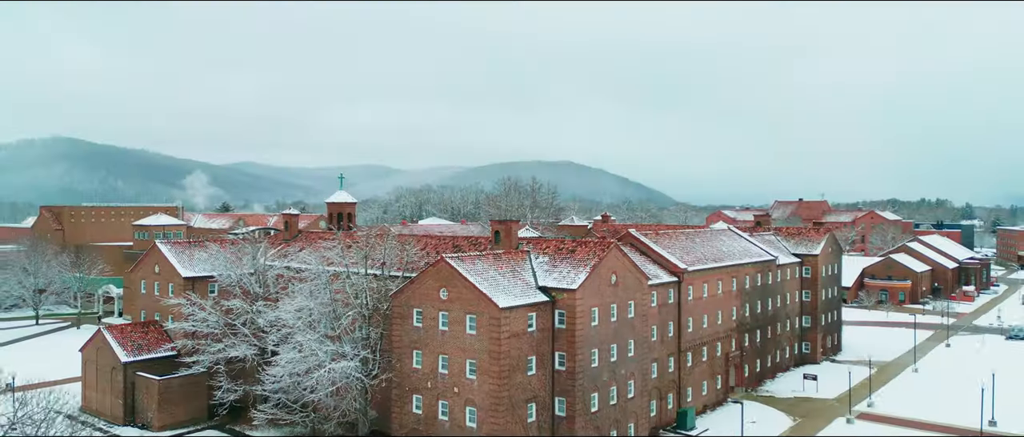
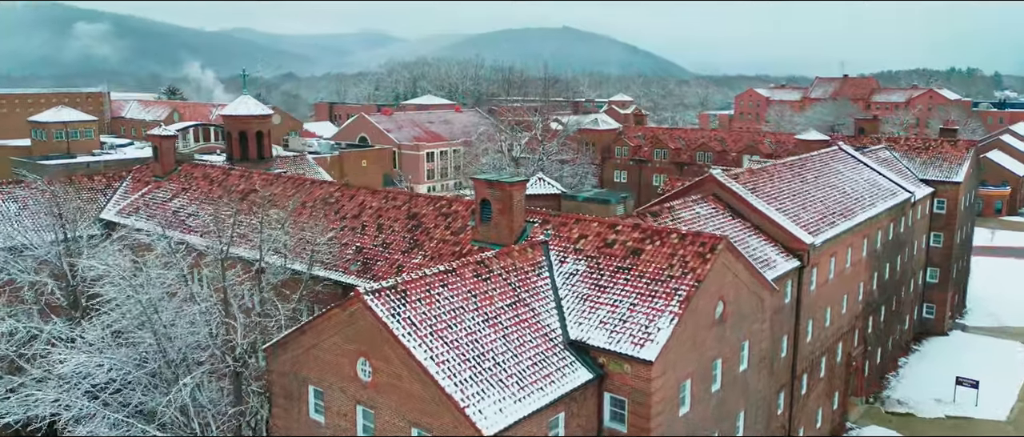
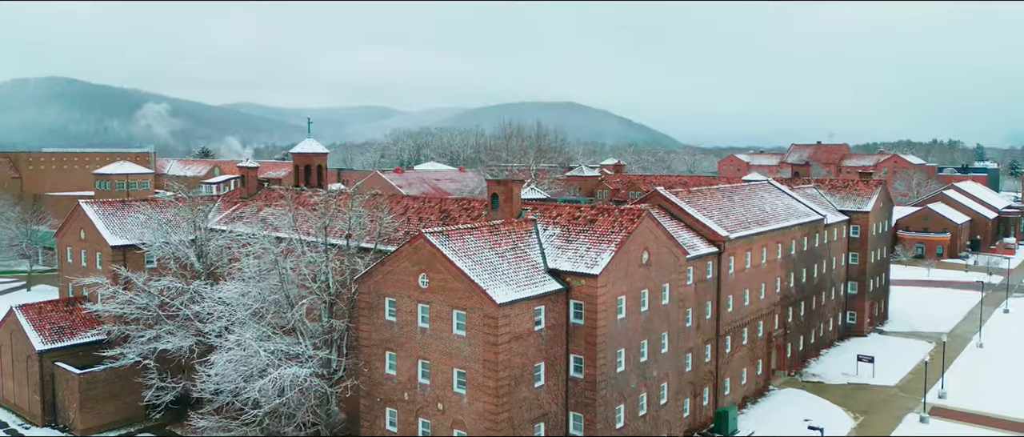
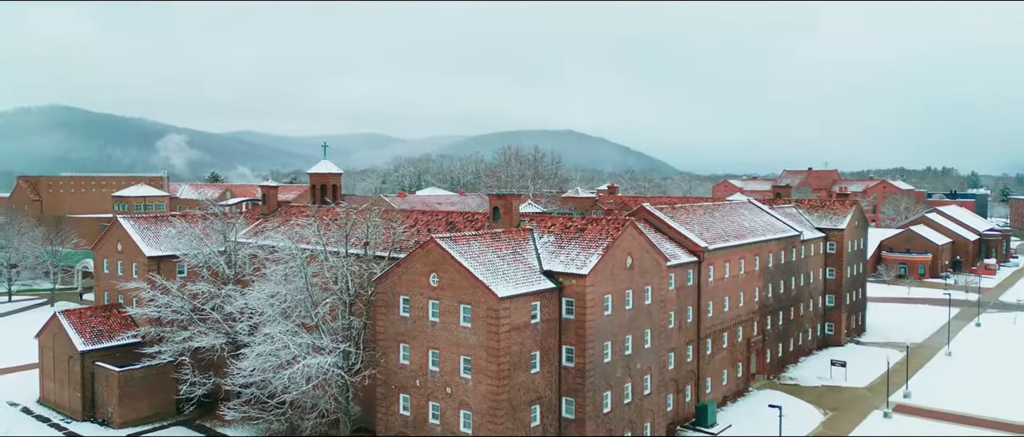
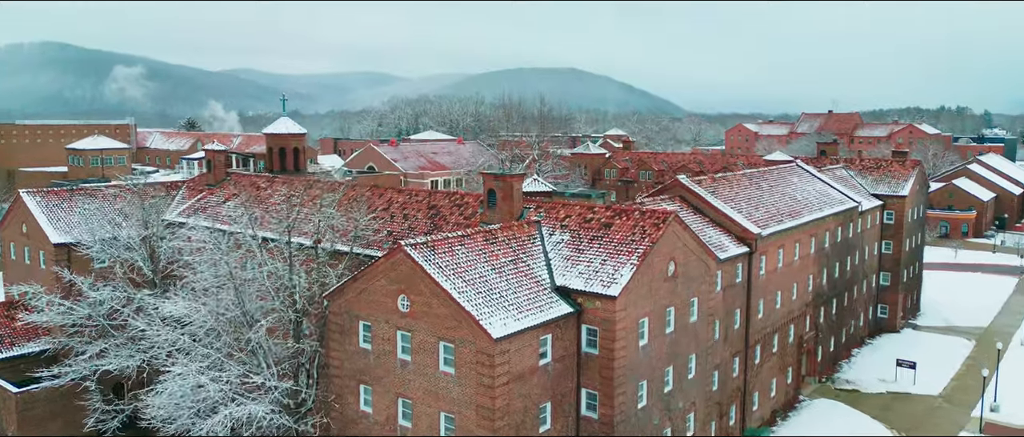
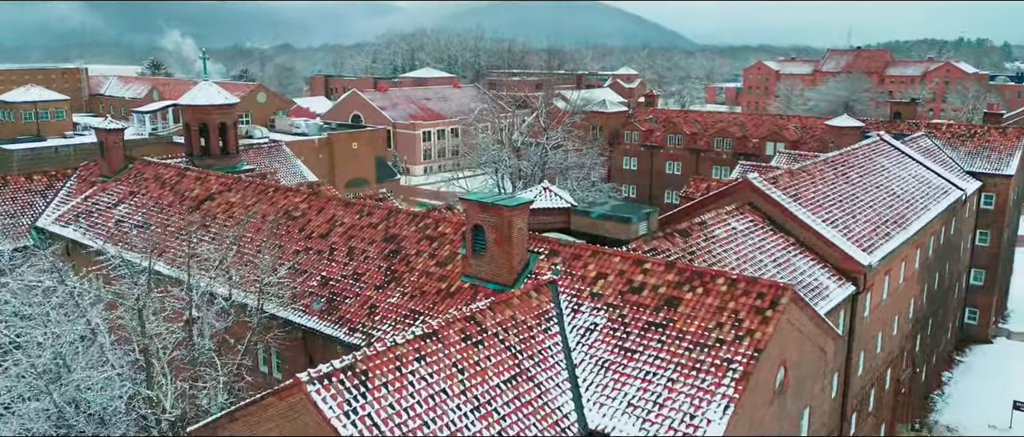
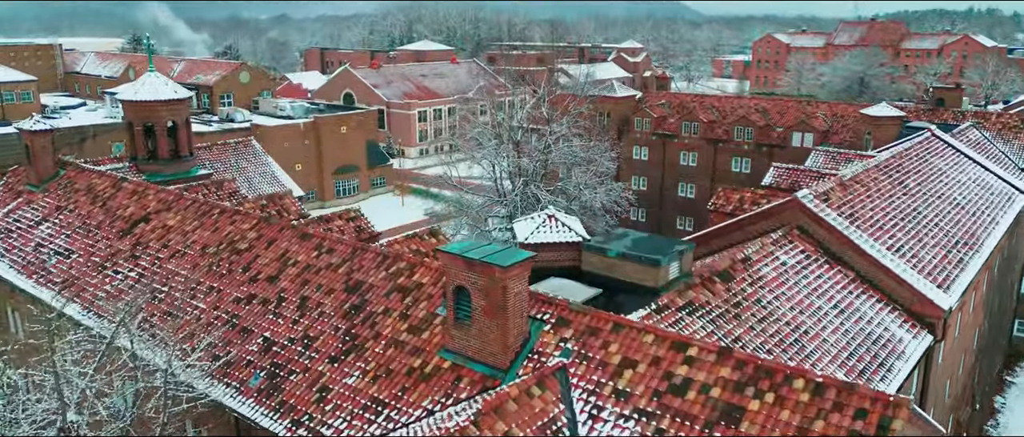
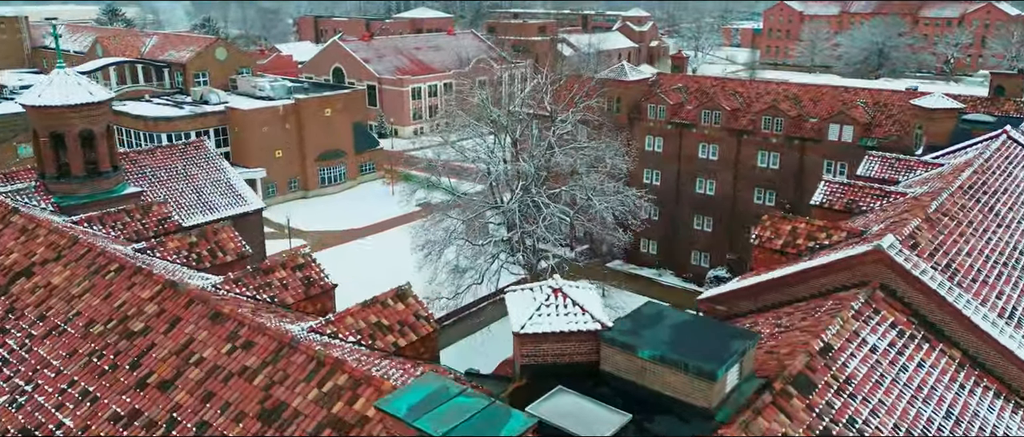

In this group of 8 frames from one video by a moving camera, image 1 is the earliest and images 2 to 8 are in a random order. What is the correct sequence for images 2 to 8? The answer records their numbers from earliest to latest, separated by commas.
4, 3, 5, 2, 6, 7, 8
